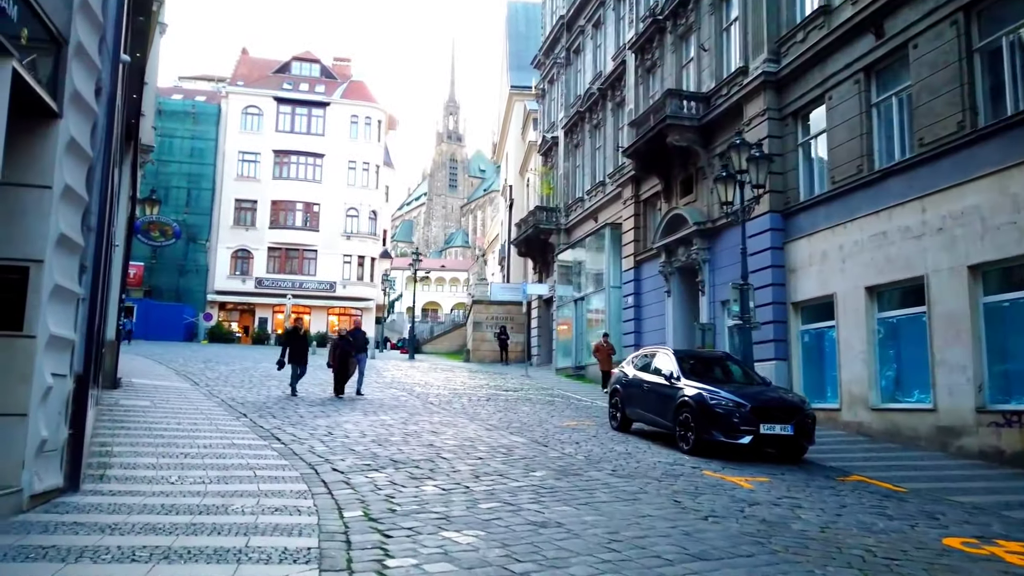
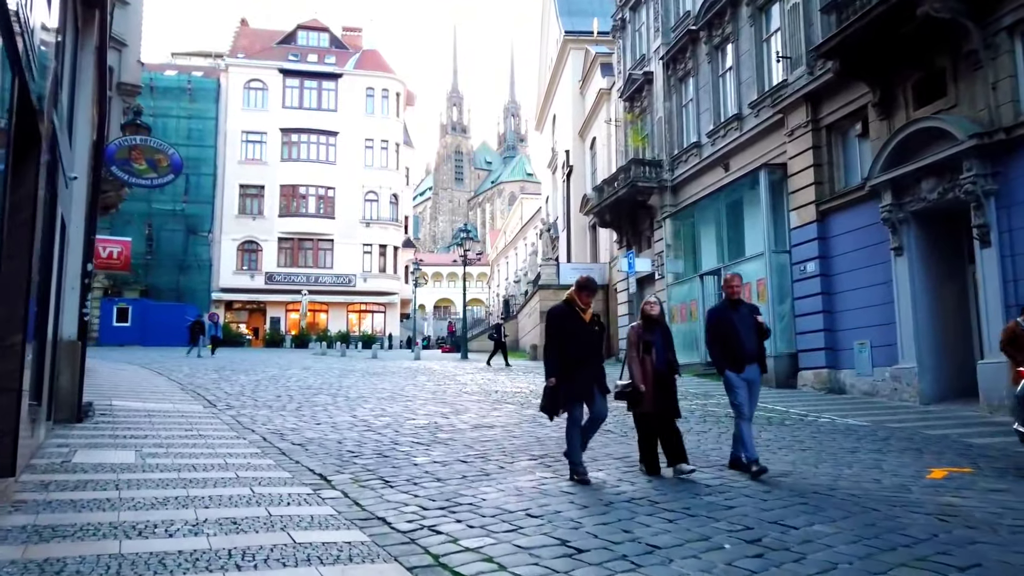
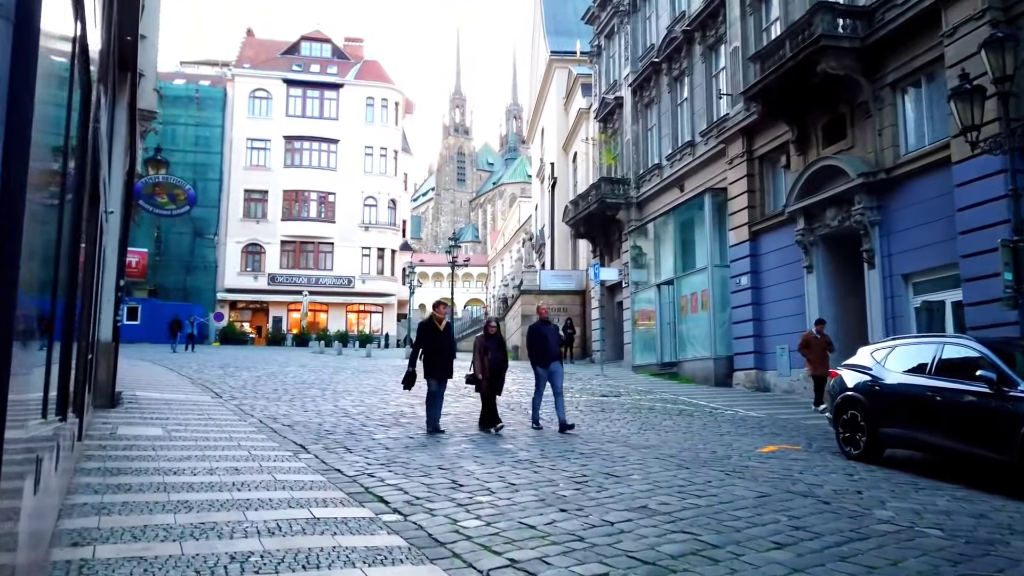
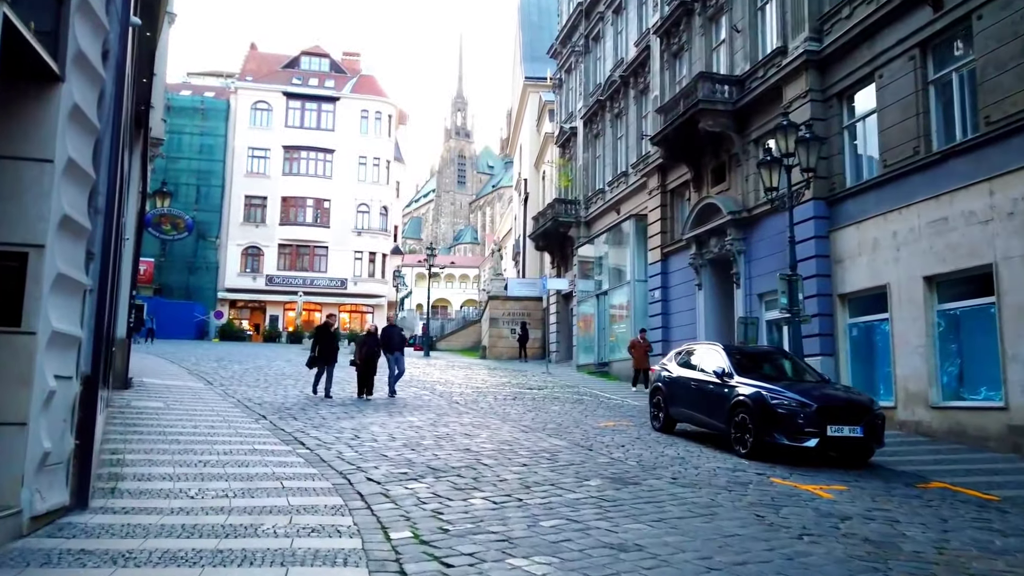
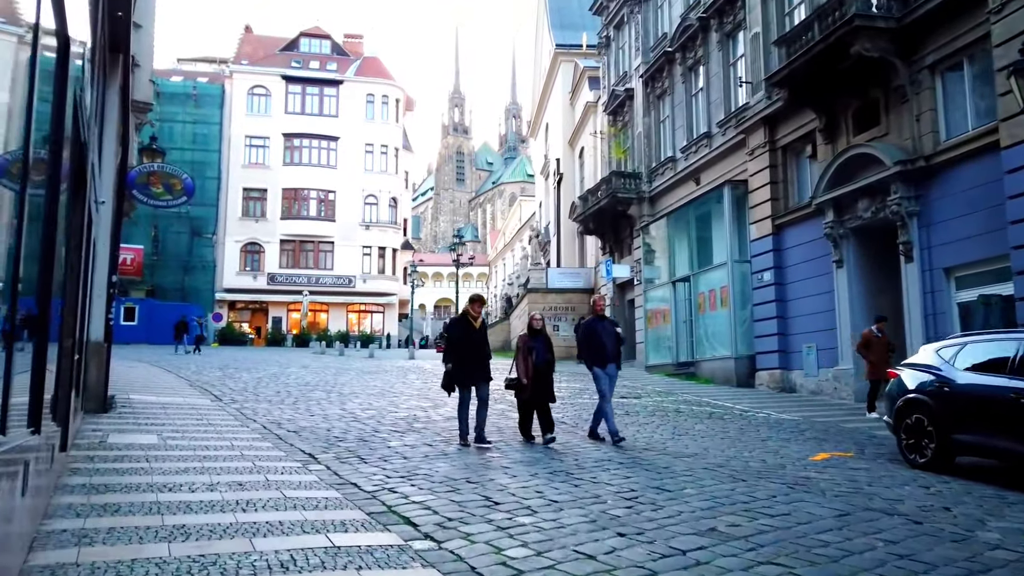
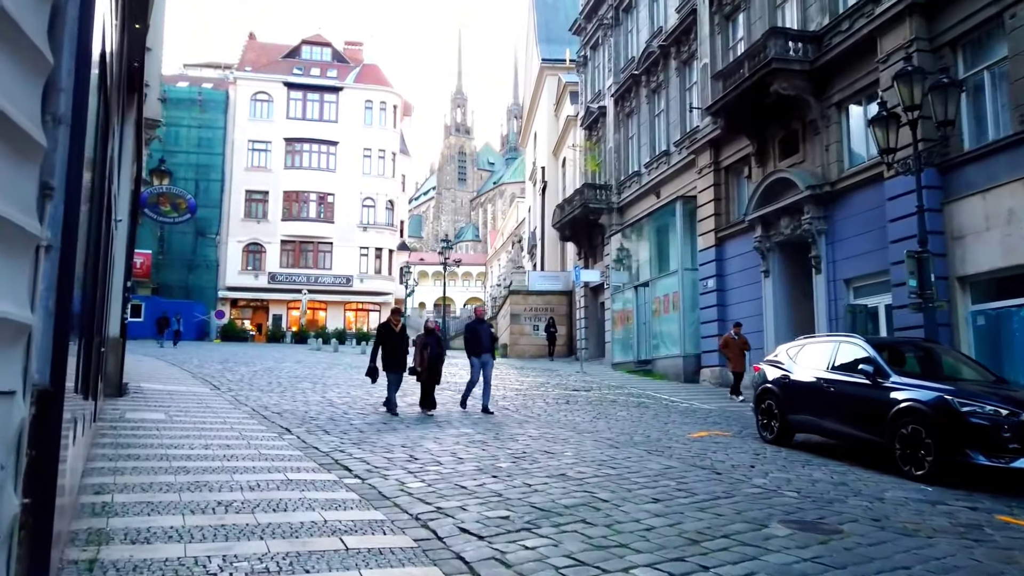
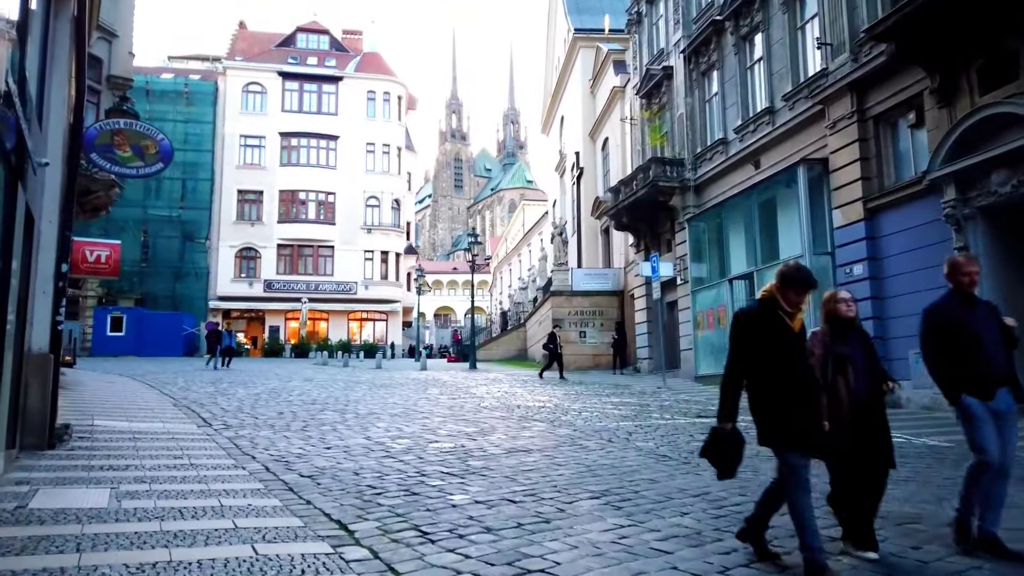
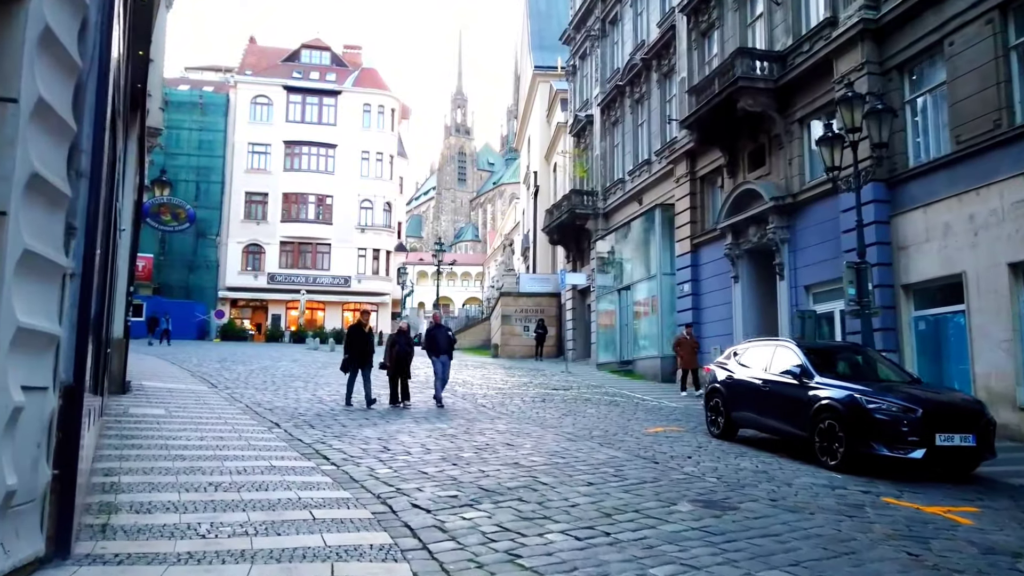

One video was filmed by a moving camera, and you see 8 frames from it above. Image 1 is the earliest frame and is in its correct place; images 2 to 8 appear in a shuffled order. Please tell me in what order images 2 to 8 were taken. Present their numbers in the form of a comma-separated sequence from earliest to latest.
4, 8, 6, 3, 5, 2, 7
